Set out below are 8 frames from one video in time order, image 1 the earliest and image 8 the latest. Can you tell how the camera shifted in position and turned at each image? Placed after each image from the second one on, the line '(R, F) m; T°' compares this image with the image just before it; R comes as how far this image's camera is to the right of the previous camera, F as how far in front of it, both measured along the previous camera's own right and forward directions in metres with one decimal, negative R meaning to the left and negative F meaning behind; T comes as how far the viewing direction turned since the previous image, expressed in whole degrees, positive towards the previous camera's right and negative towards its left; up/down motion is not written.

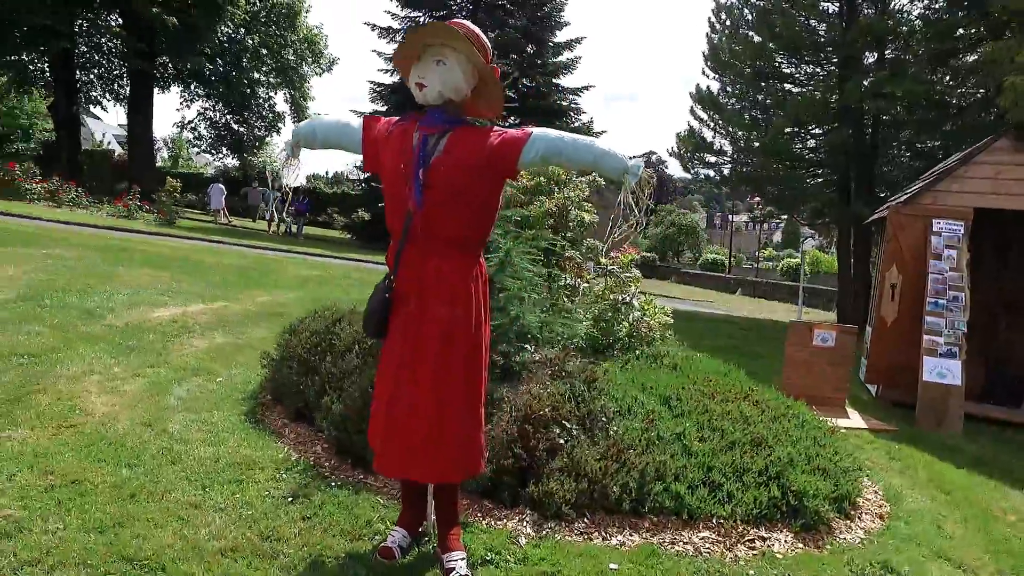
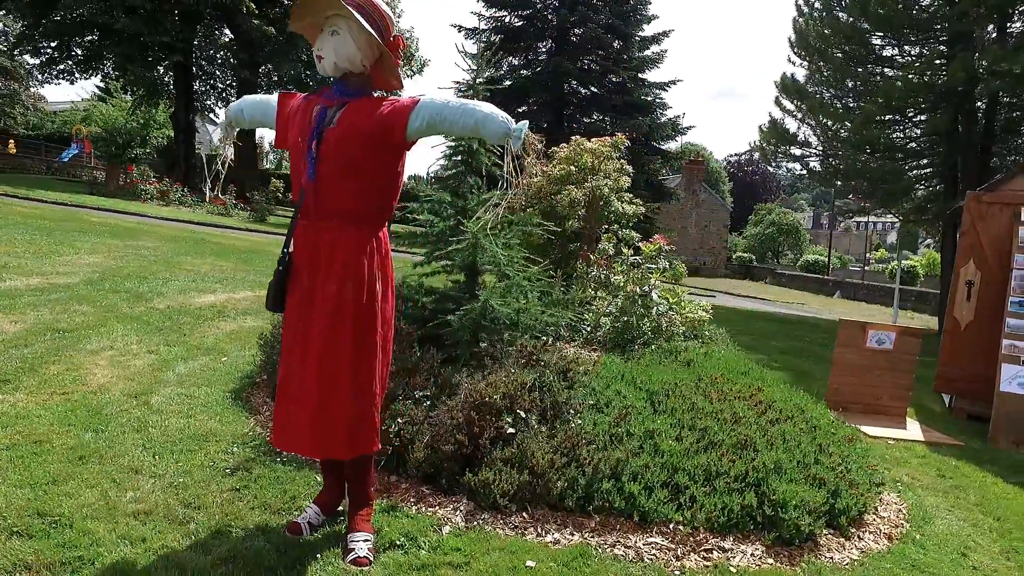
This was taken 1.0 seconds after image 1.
(+0.8, +0.2) m; -9°
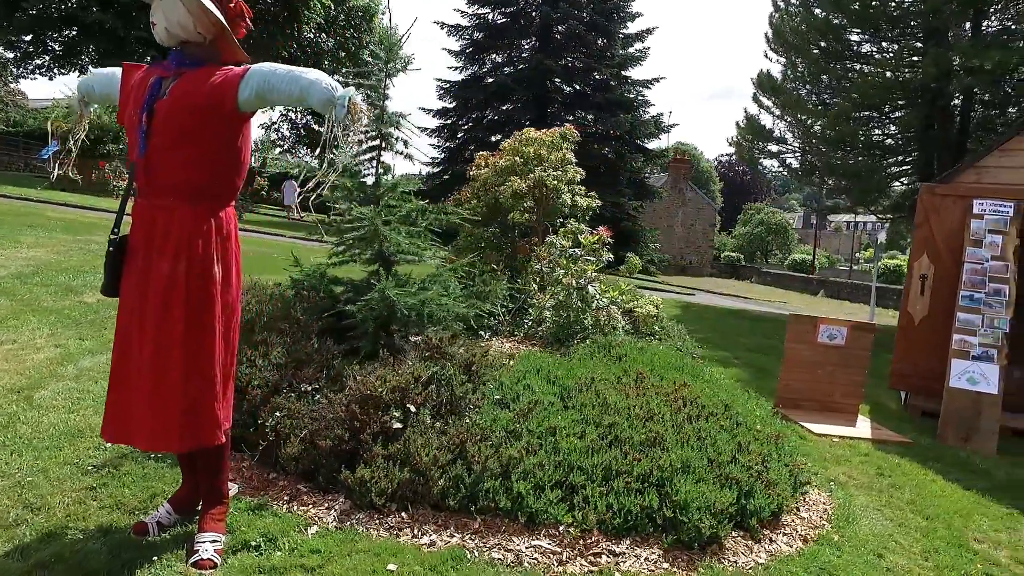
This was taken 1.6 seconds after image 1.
(+0.5, +0.2) m; 0°
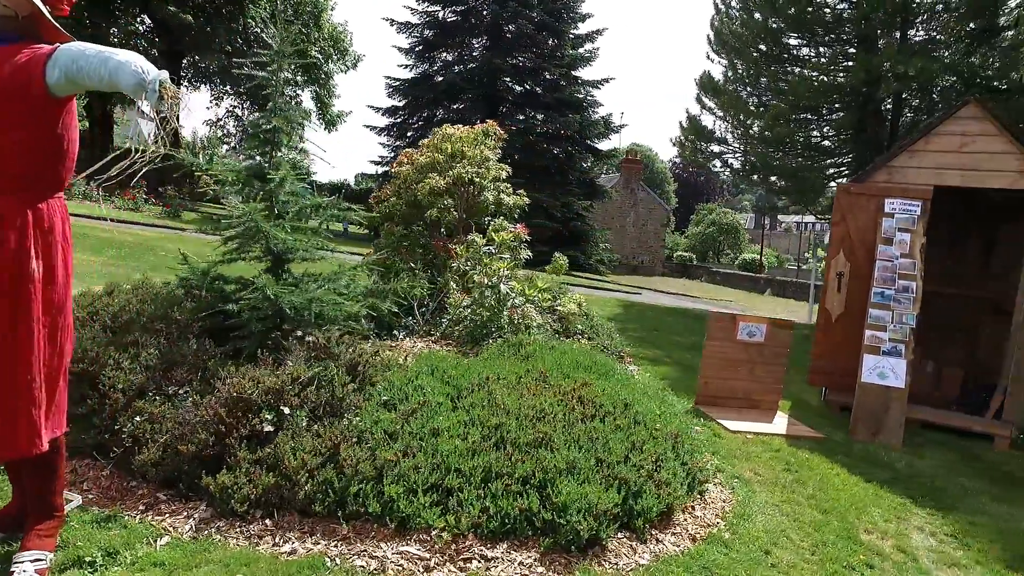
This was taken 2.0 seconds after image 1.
(+0.4, +0.1) m; +3°
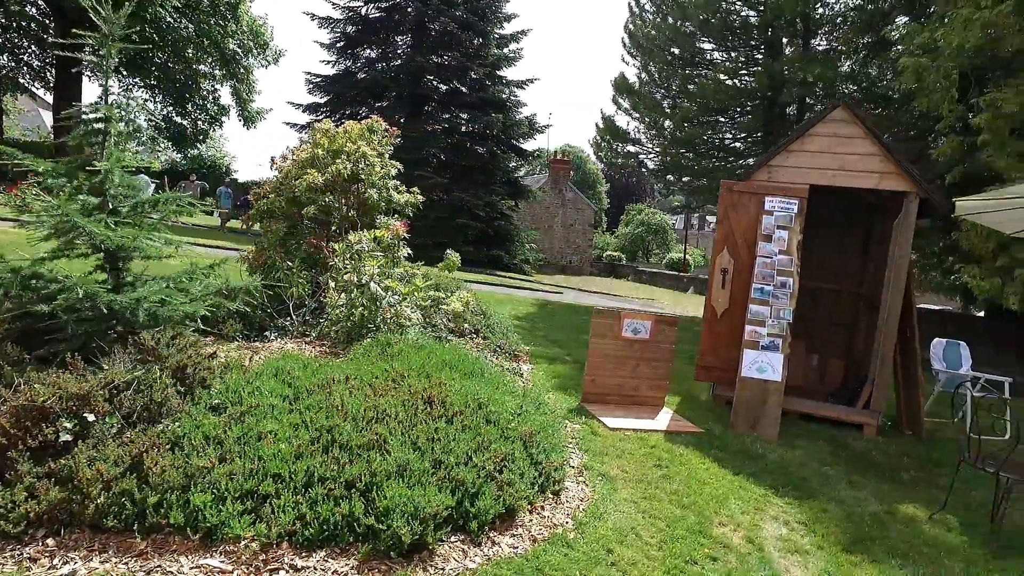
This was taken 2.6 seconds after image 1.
(+0.5, +0.1) m; +5°
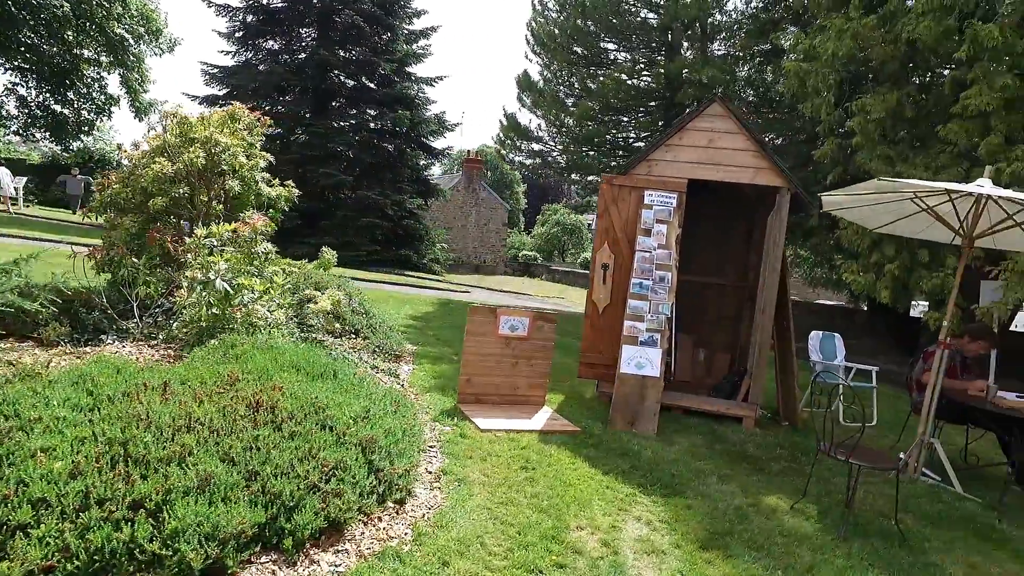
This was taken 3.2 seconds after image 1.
(+0.5, +0.2) m; +7°
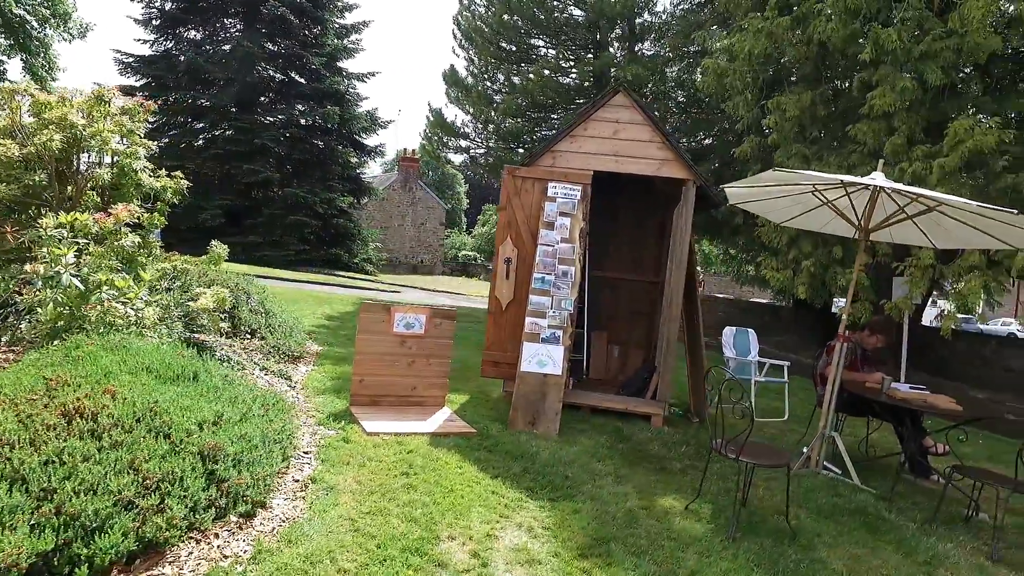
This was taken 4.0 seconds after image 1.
(+0.4, +0.3) m; +5°
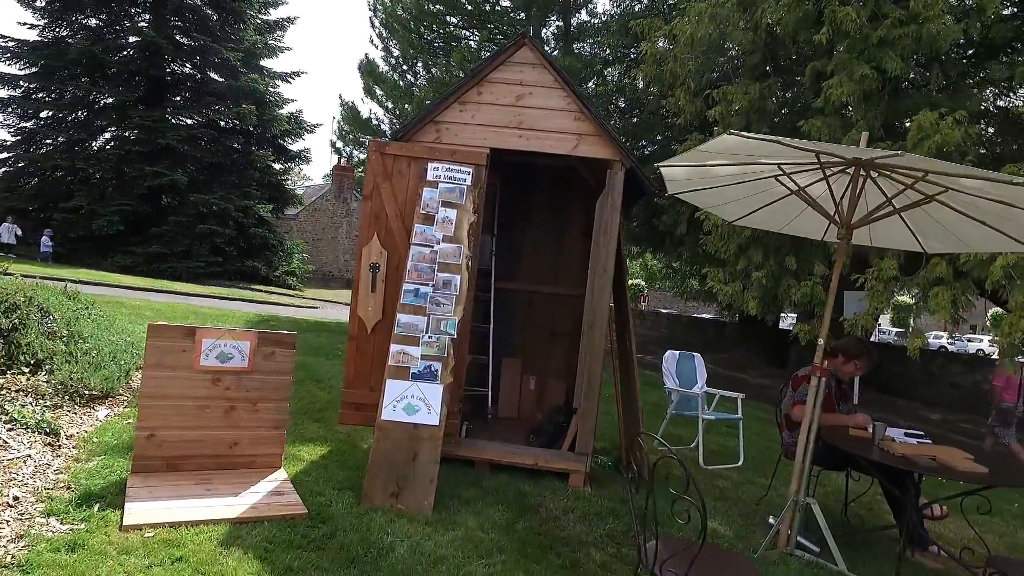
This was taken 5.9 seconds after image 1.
(+0.6, +1.5) m; +4°
